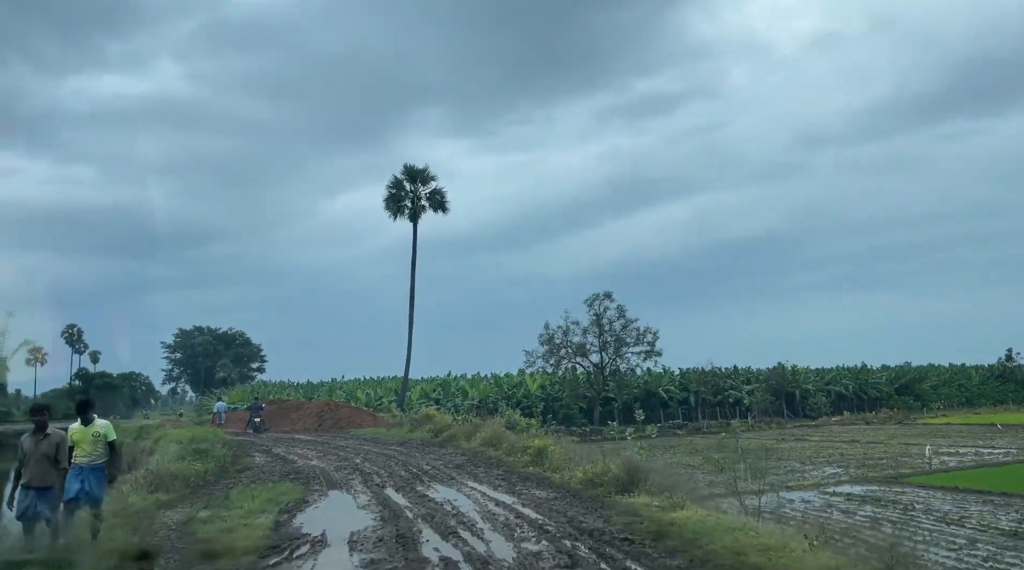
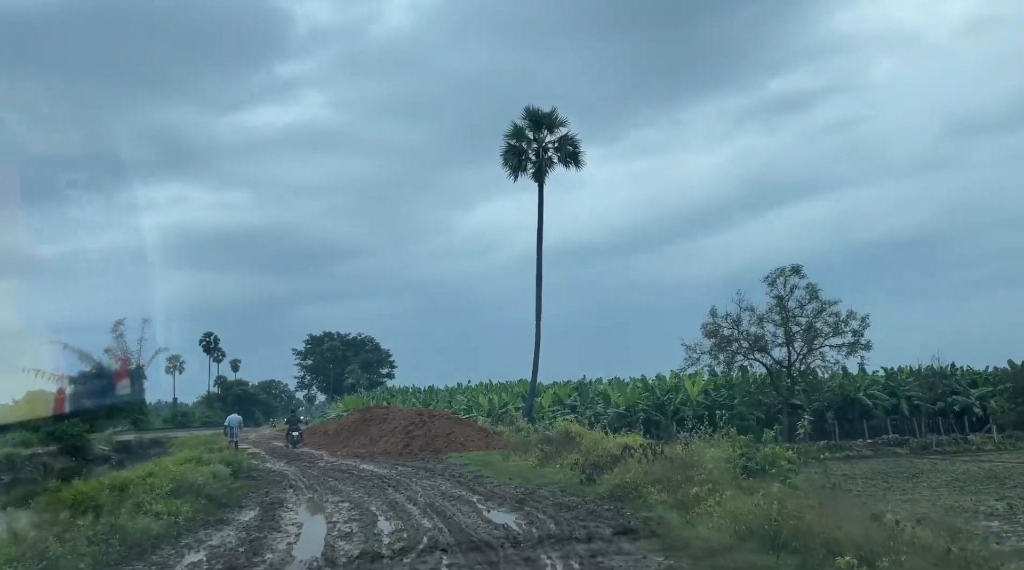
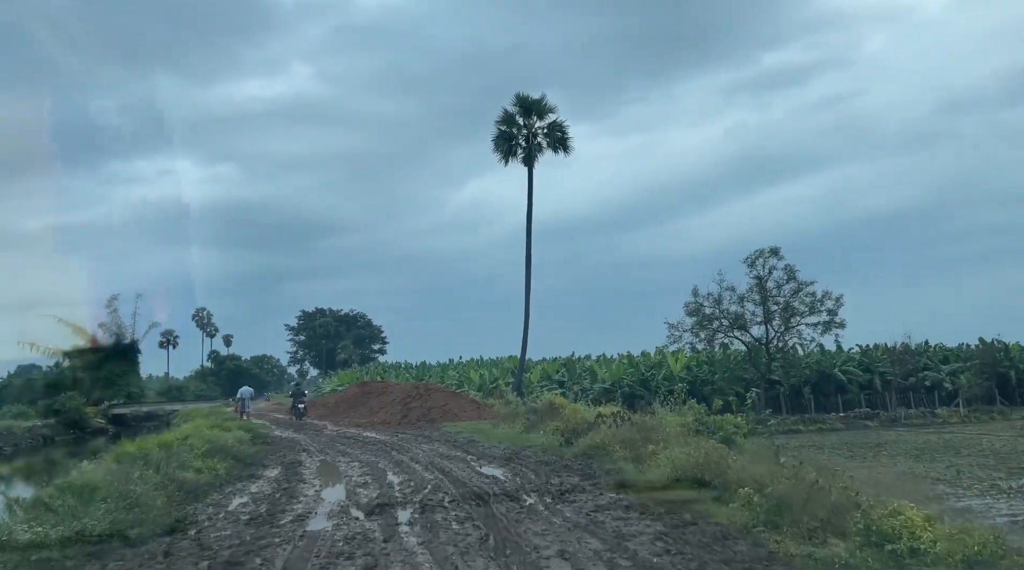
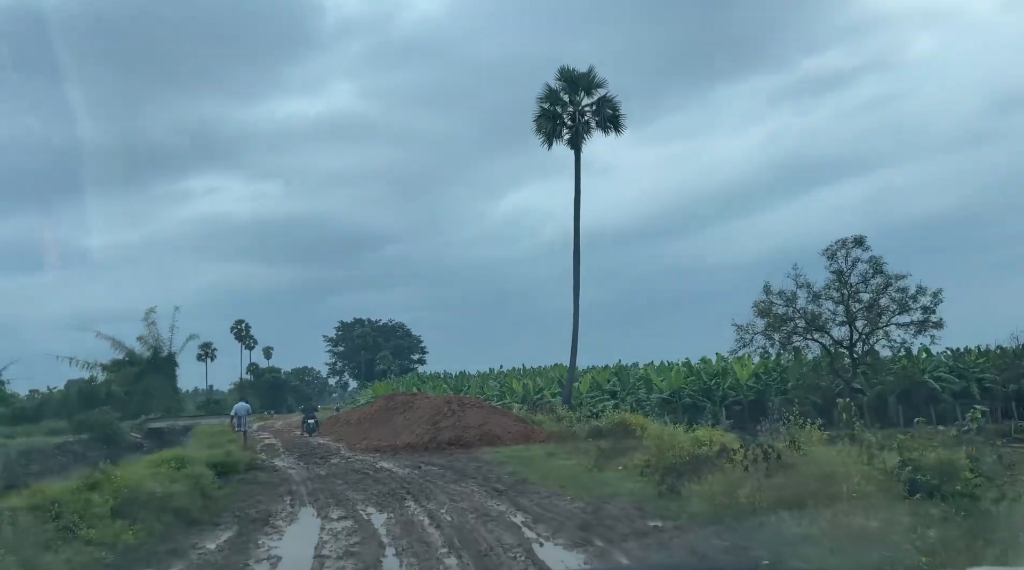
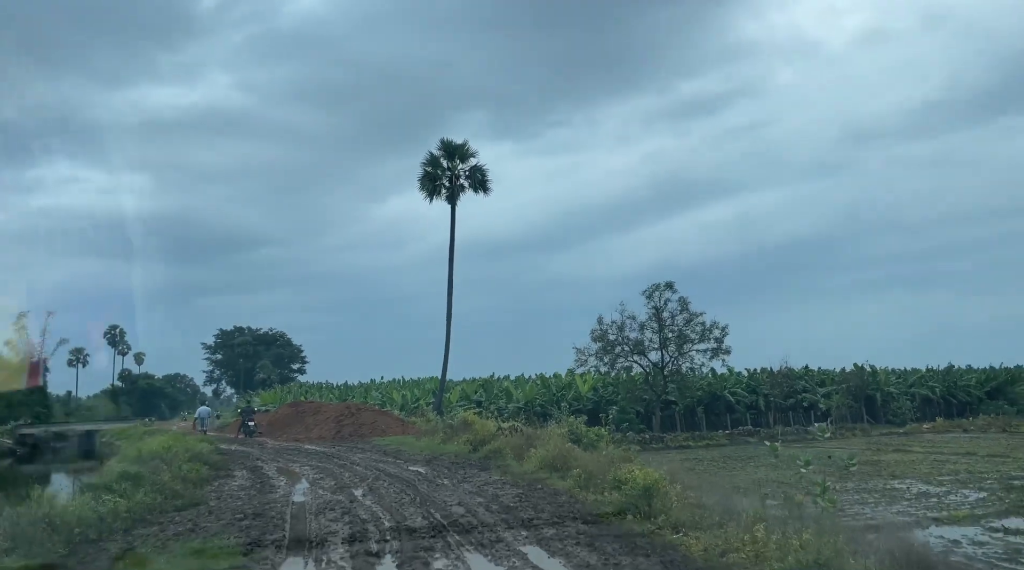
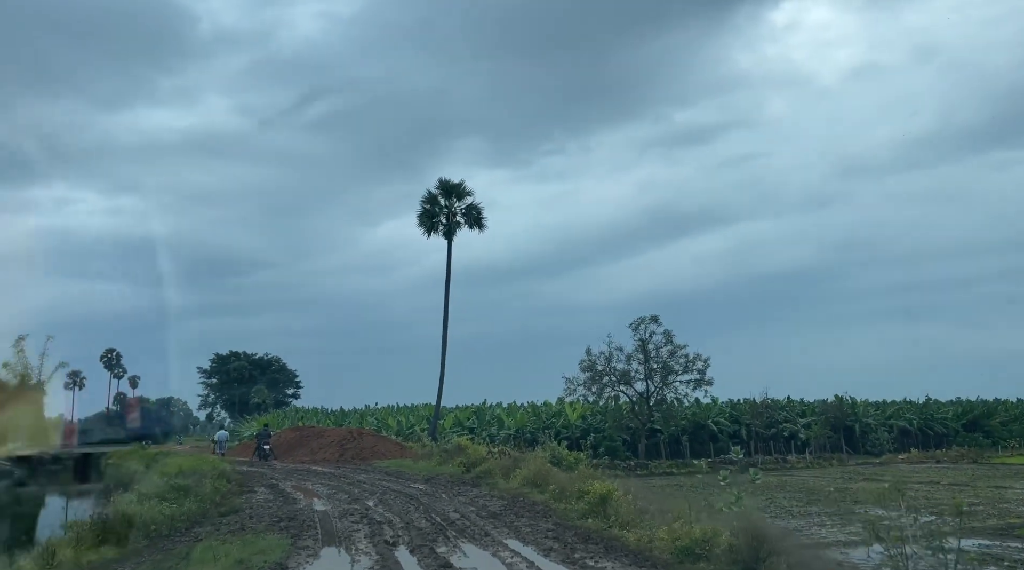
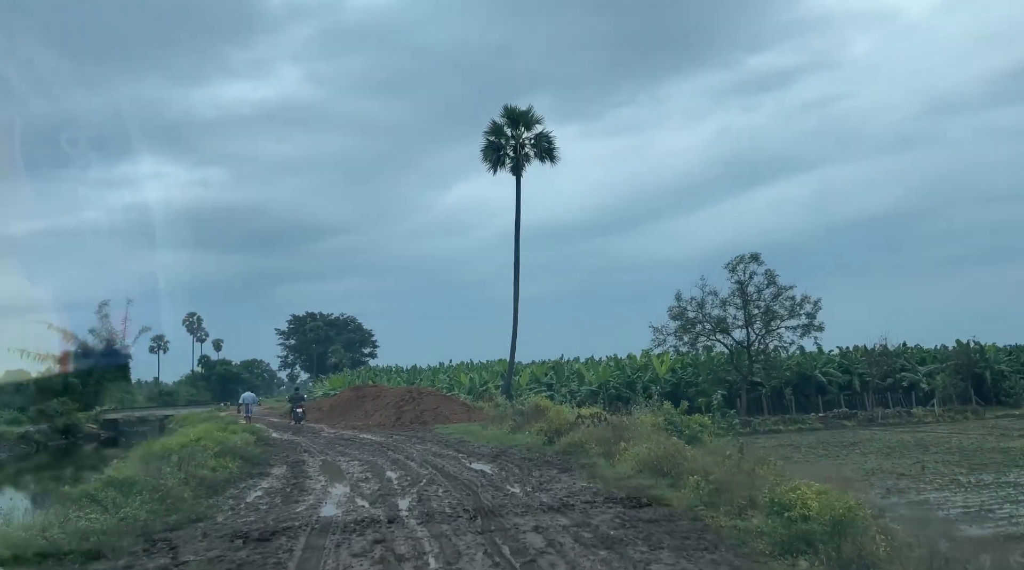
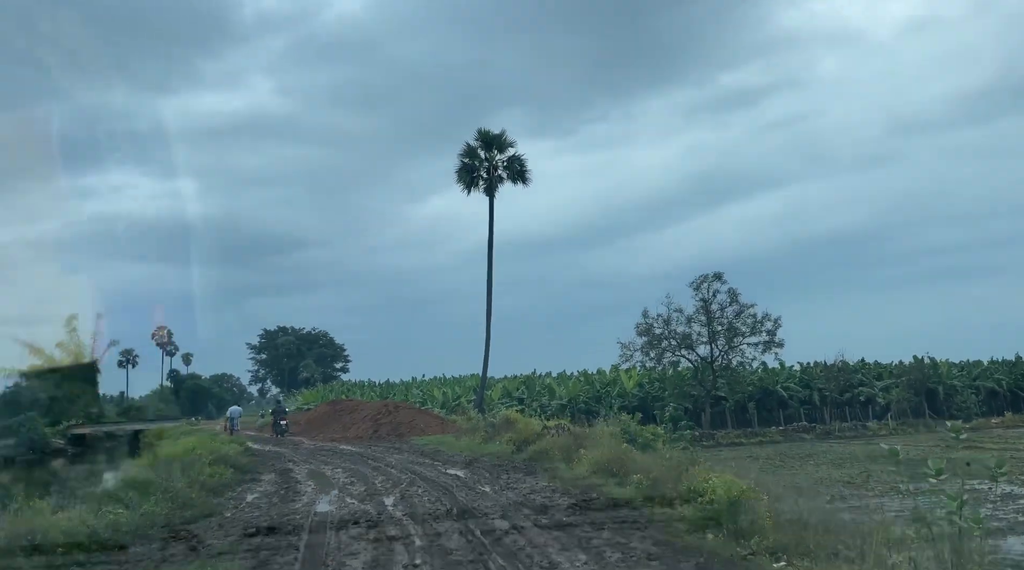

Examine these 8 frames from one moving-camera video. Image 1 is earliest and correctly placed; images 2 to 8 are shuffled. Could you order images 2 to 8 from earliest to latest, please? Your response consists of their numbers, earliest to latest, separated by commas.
6, 5, 8, 7, 3, 2, 4
